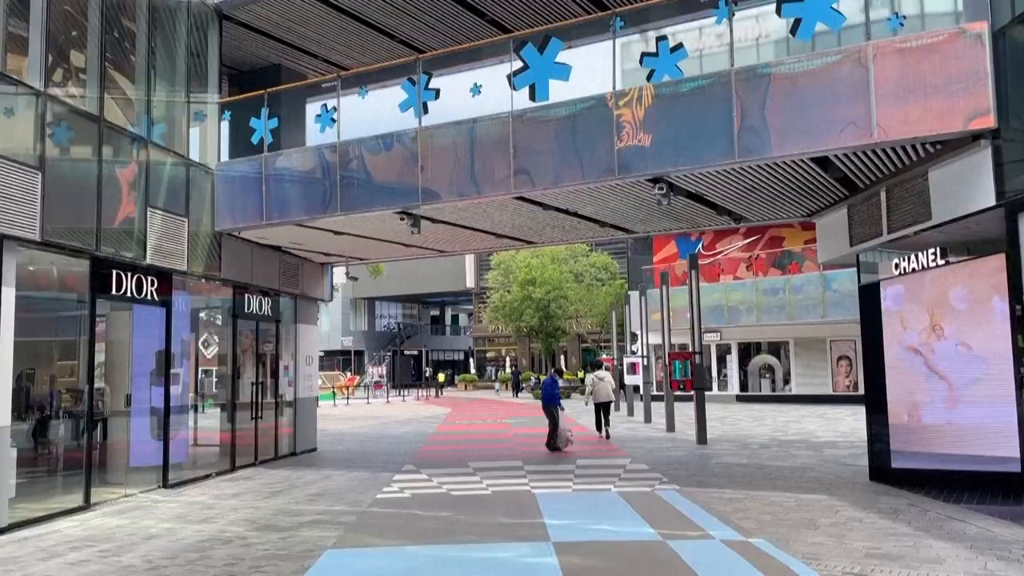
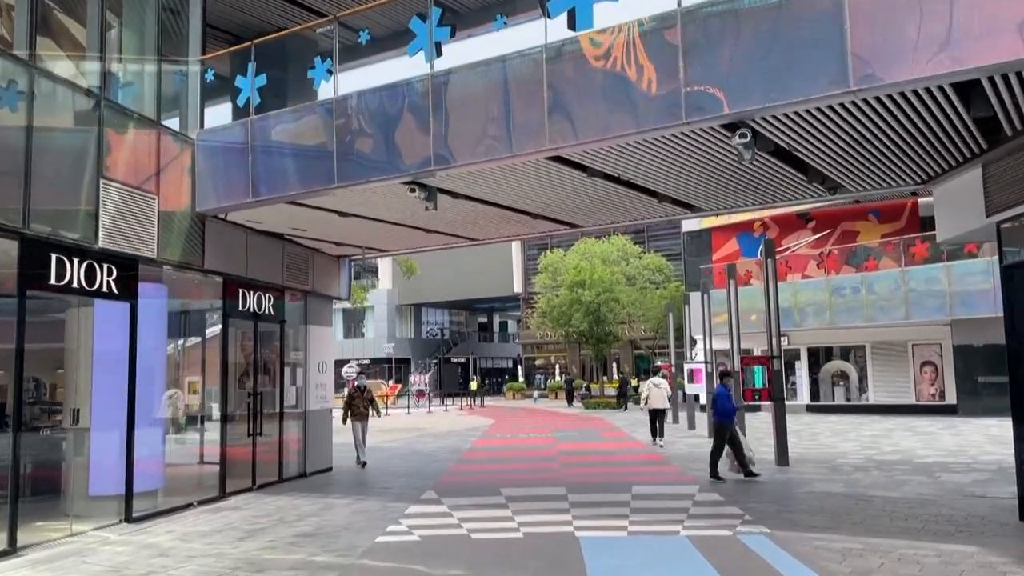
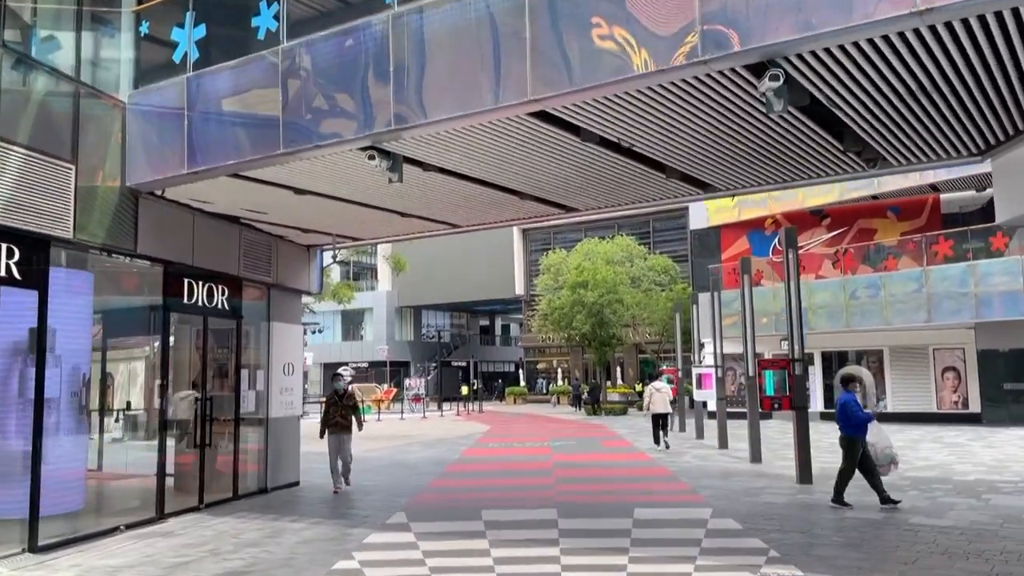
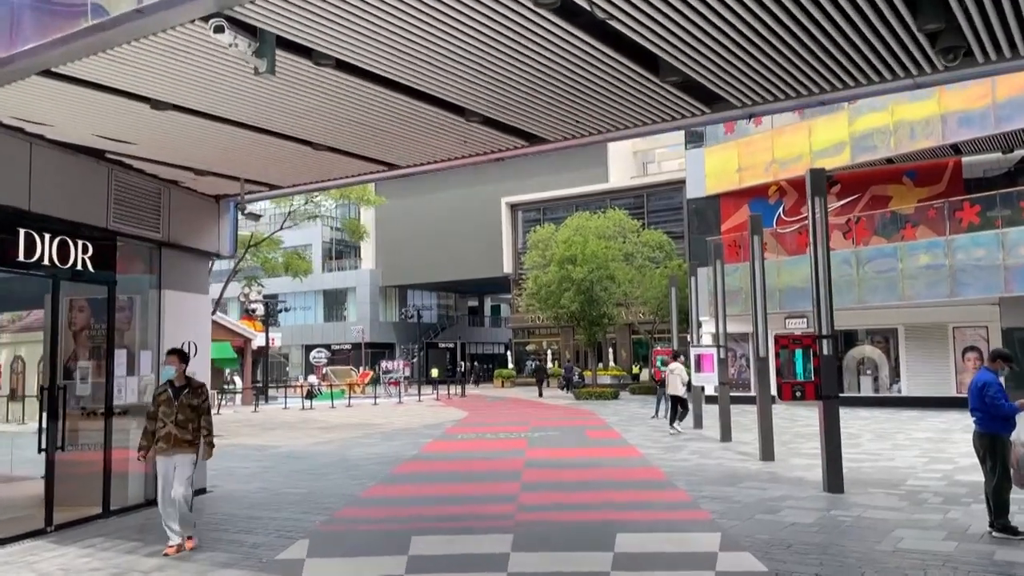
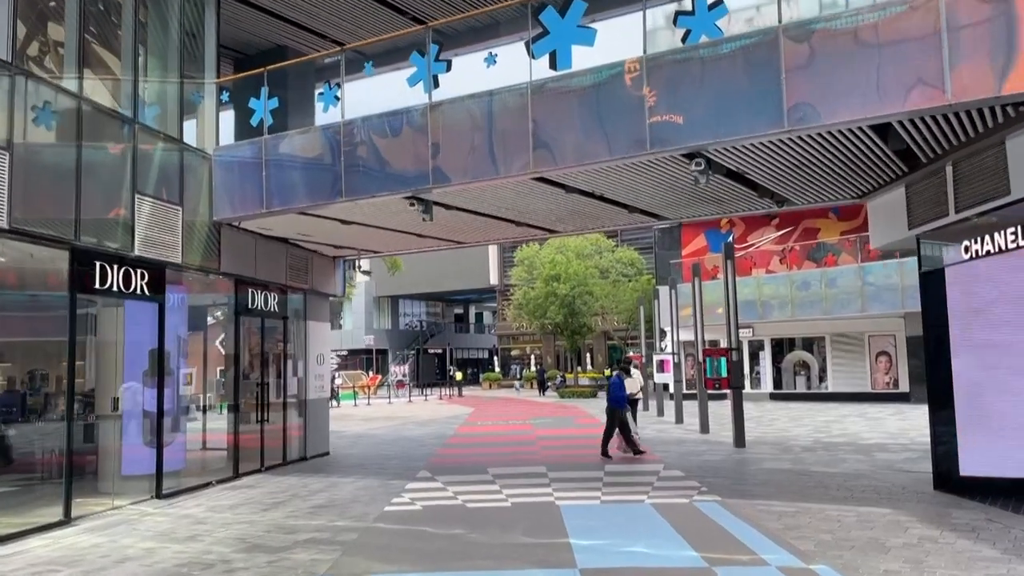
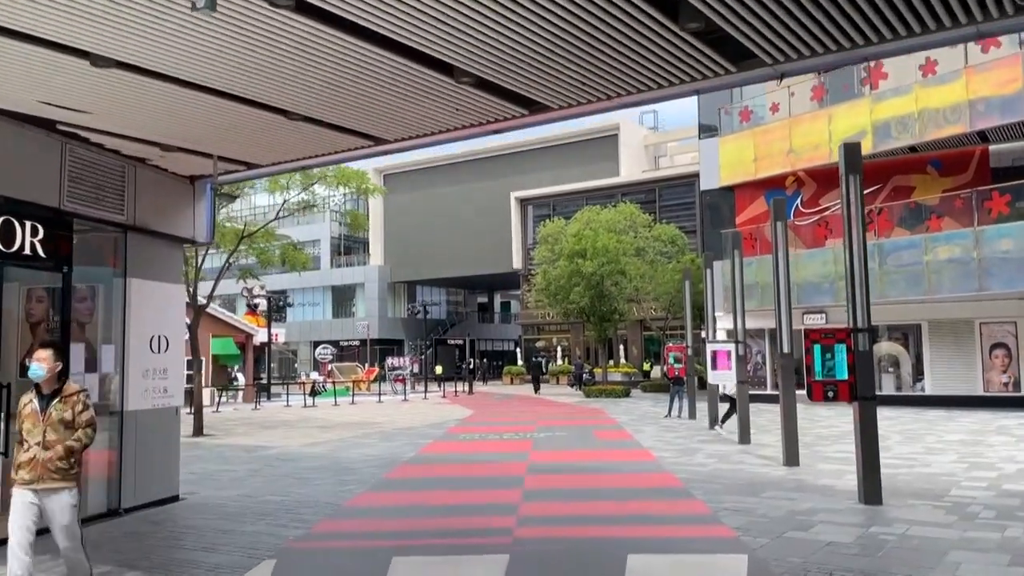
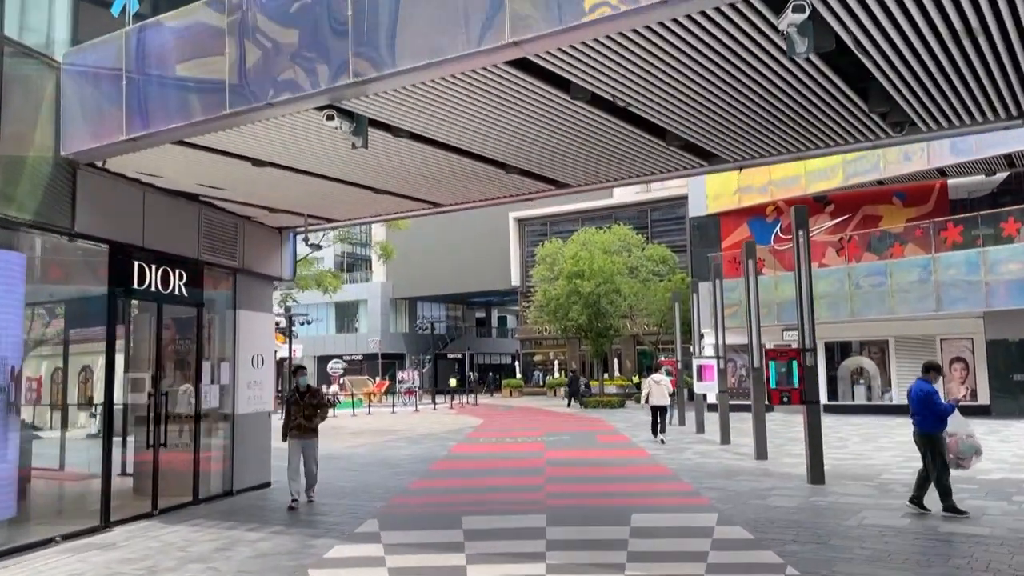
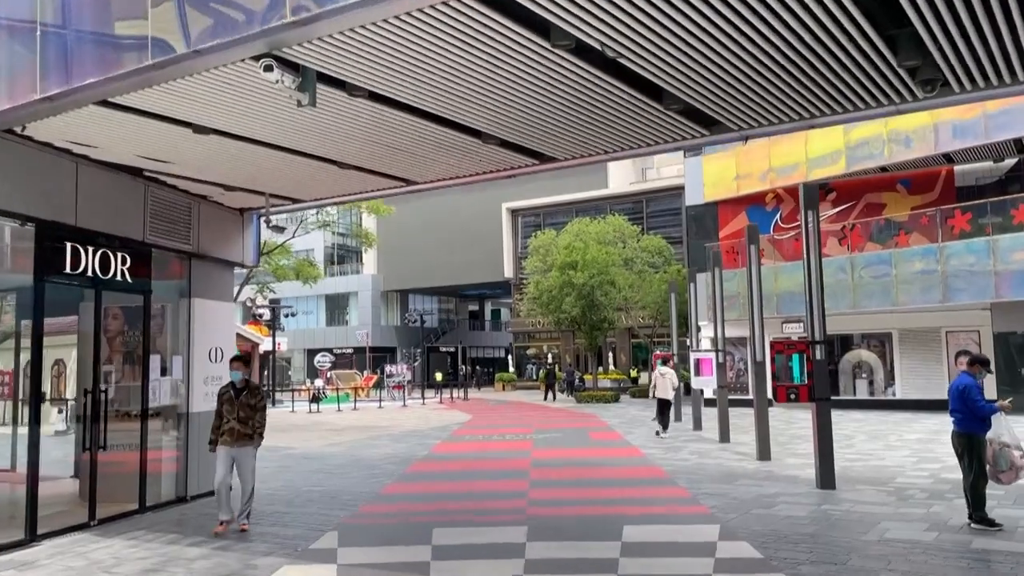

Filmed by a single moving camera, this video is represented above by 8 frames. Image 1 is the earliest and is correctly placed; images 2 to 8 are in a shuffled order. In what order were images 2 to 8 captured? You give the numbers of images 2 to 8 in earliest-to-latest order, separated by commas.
5, 2, 3, 7, 8, 4, 6
